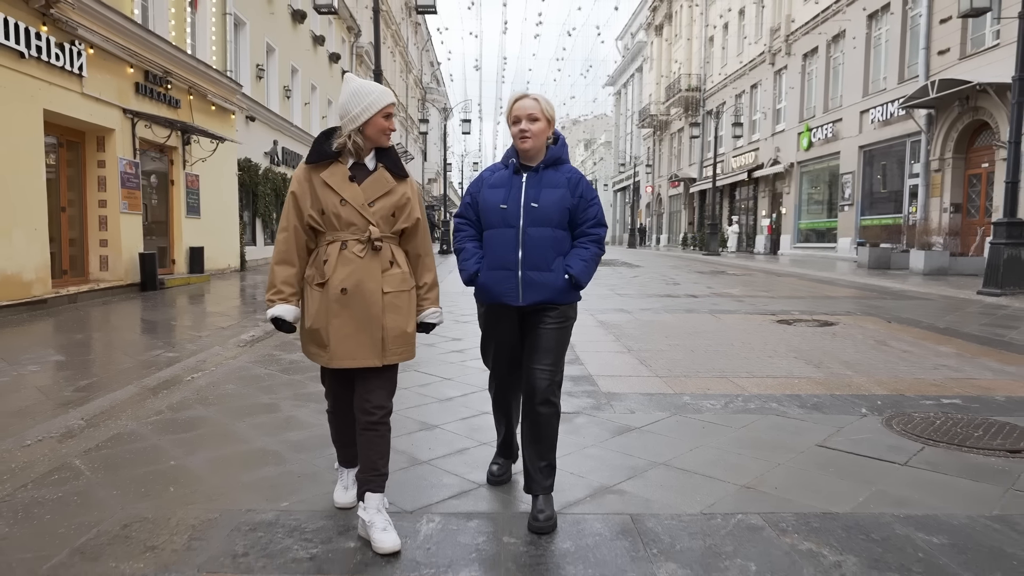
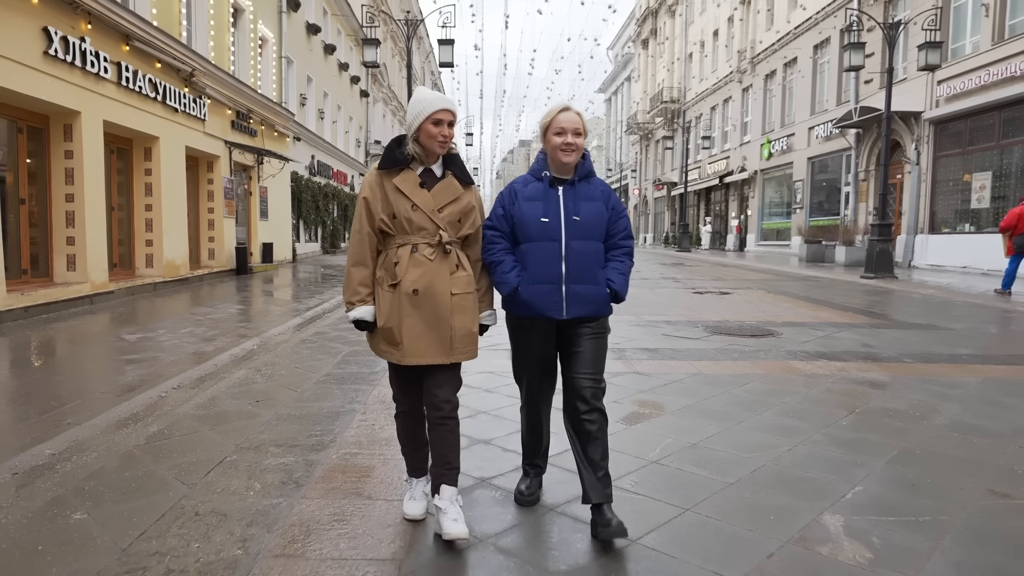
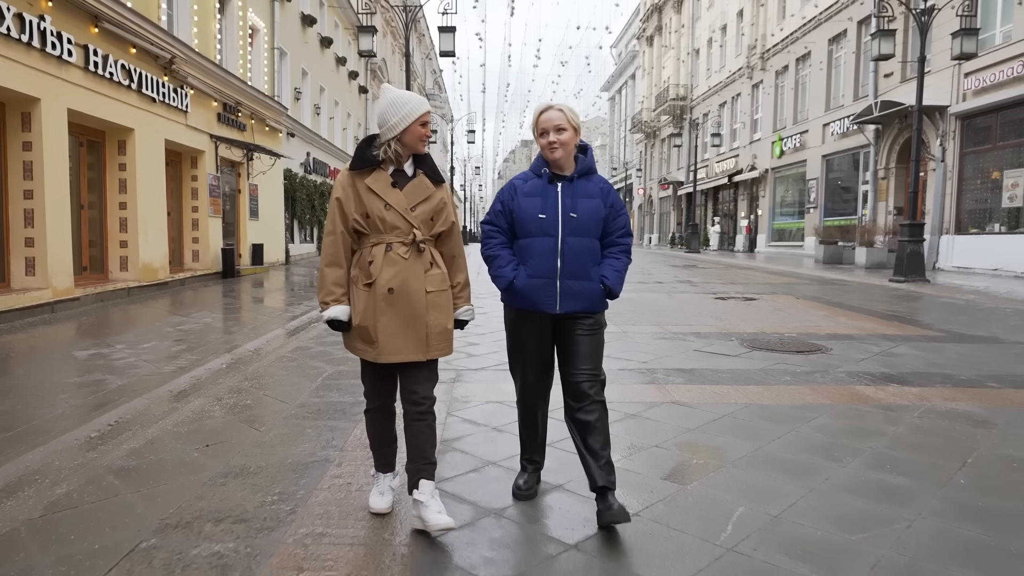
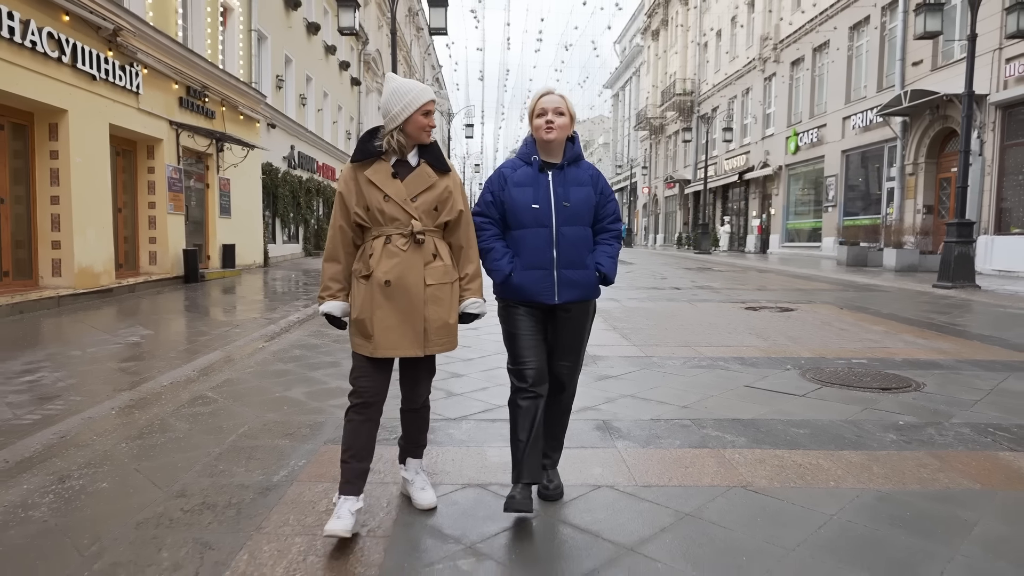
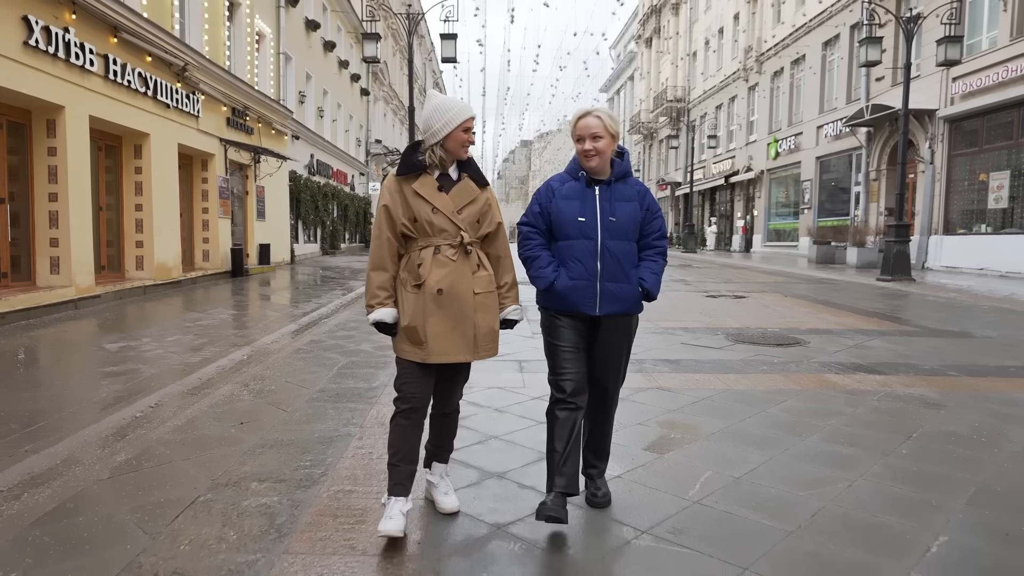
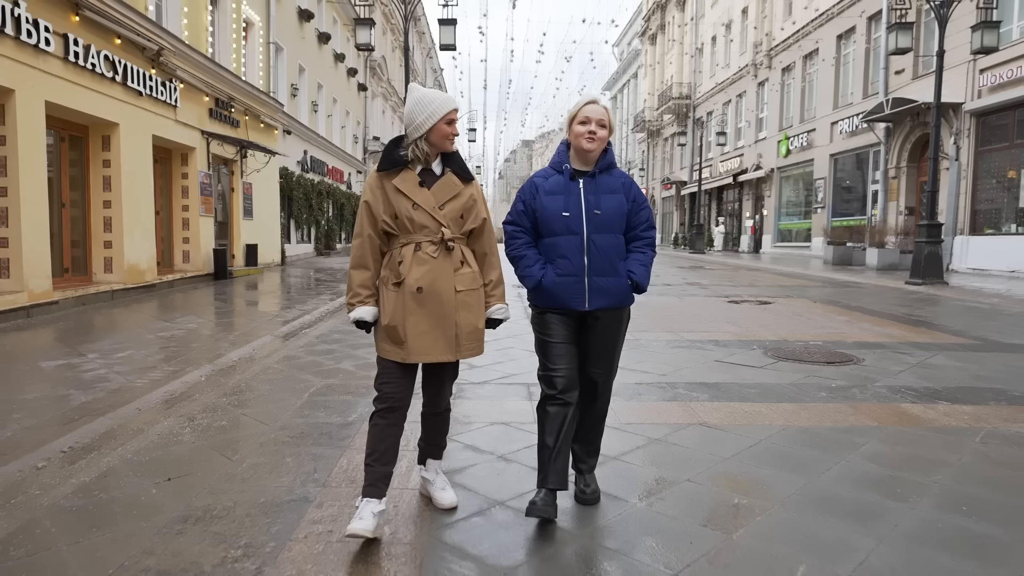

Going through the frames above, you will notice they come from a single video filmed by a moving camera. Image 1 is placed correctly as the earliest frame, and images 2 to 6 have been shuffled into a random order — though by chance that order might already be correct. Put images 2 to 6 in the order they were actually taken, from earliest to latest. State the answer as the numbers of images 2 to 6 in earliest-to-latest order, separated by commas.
4, 6, 3, 5, 2
